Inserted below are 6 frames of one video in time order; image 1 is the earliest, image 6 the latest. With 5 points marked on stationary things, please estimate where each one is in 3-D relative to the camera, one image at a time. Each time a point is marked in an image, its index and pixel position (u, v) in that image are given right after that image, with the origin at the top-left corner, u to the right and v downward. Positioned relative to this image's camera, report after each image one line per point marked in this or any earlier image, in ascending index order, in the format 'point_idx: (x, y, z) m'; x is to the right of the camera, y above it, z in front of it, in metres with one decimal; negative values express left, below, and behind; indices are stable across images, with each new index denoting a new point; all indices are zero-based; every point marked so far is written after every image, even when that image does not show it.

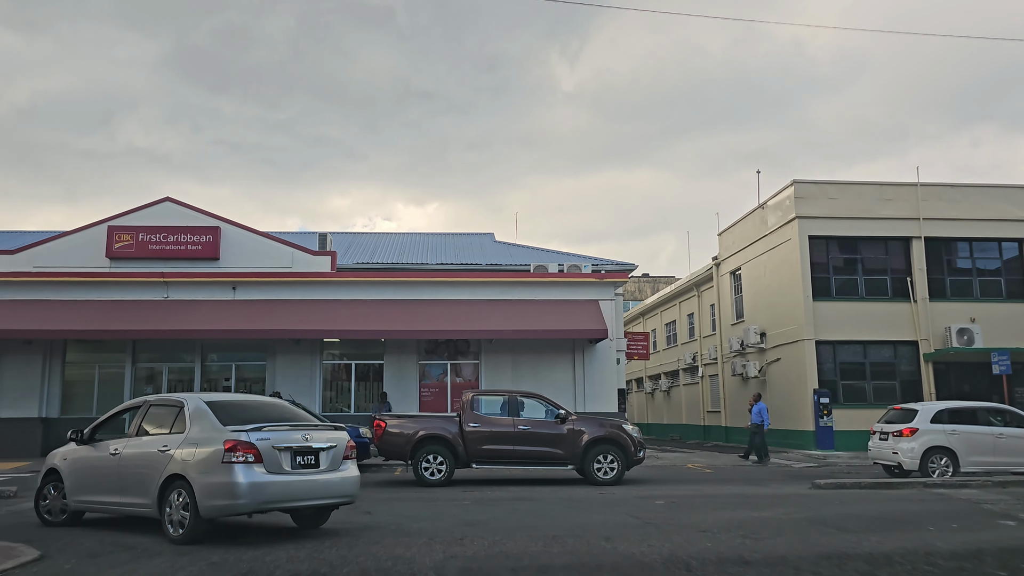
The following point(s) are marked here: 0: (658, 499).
0: (+1.9, -2.8, +11.3) m
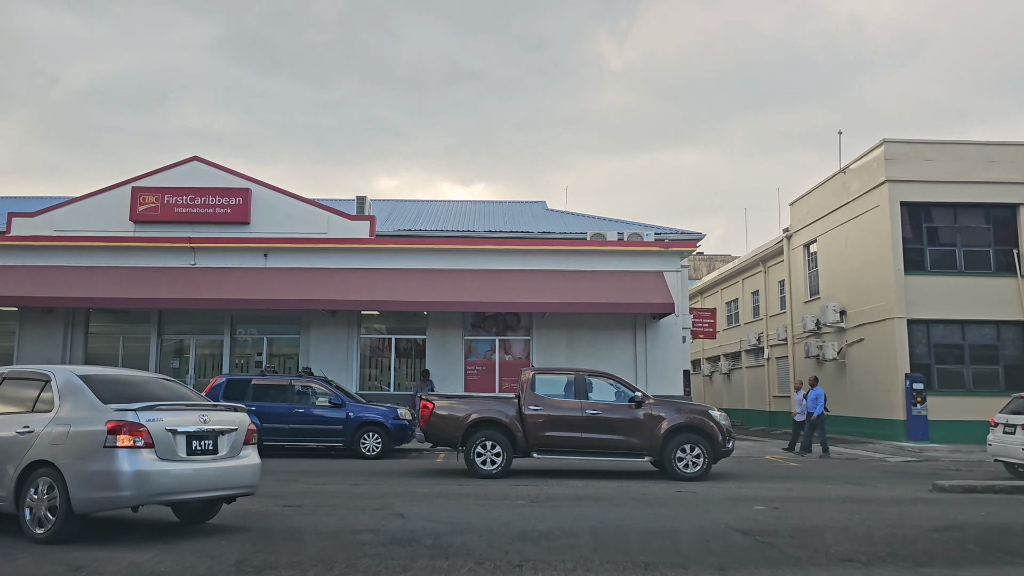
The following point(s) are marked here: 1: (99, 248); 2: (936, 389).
0: (+2.6, -2.4, +9.2) m
1: (-9.6, +0.9, +19.6) m
2: (+10.0, -2.4, +20.0) m
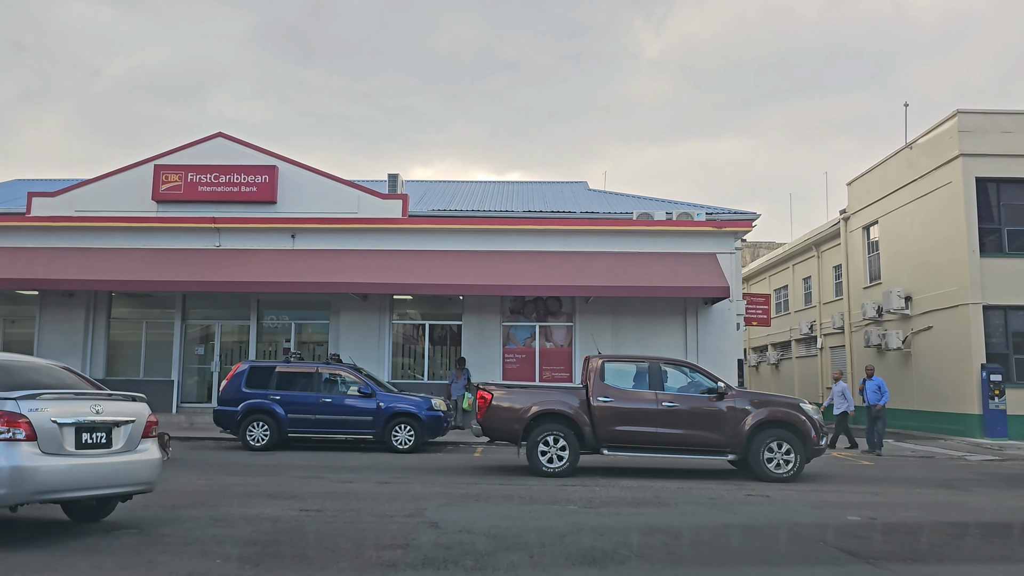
0: (+3.1, -2.1, +7.9) m
1: (-8.7, +1.3, +18.8) m
2: (+10.9, -2.0, +18.4) m
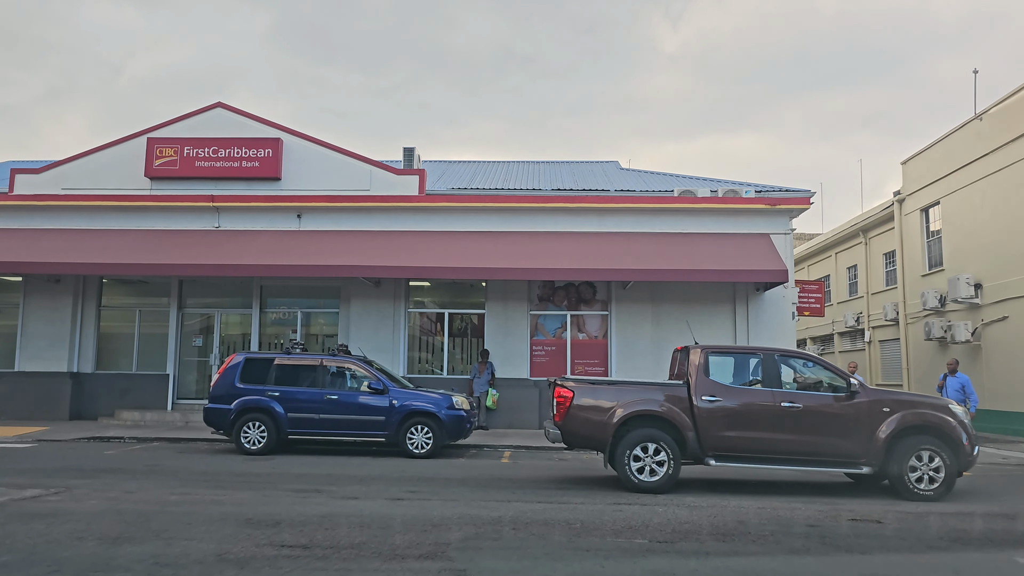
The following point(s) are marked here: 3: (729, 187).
0: (+3.5, -1.9, +6.1) m
1: (-8.1, +1.6, +17.1) m
2: (+11.5, -1.7, +16.3) m
3: (+4.6, +2.1, +17.9) m
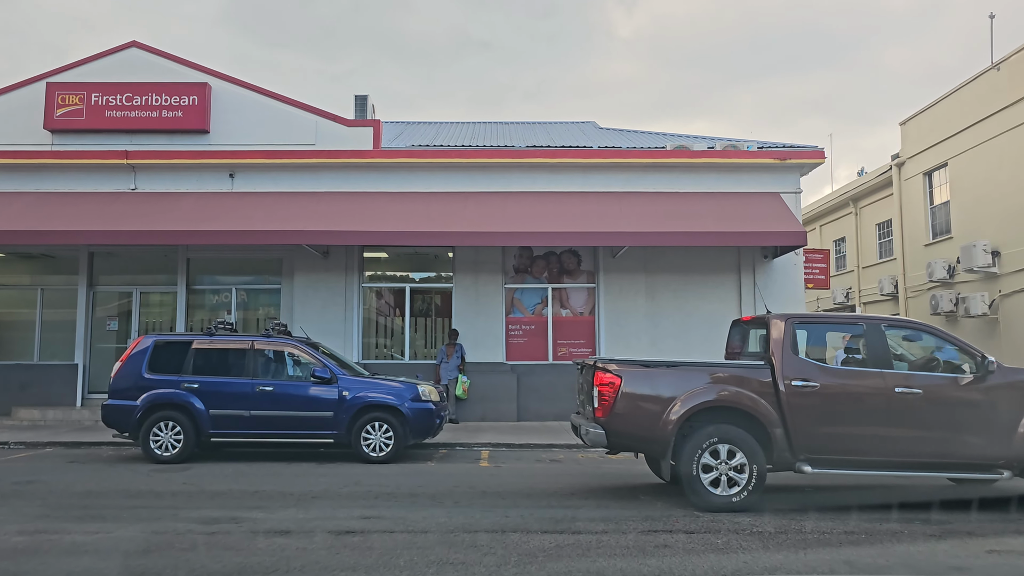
0: (+3.5, -1.5, +4.0) m
1: (-8.6, +2.1, +14.3) m
2: (+11.0, -1.1, +14.6) m
3: (+4.0, +2.7, +15.8) m
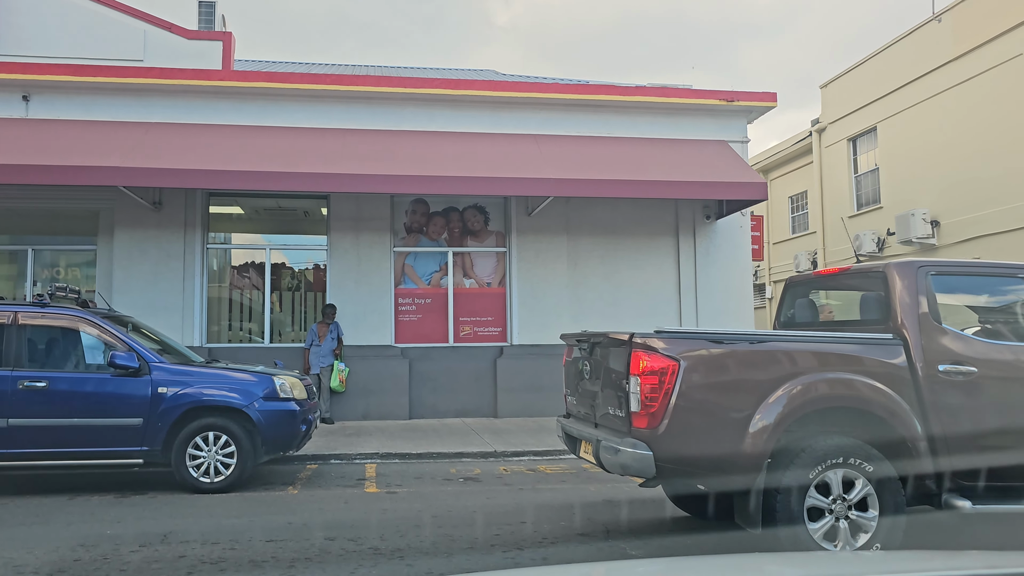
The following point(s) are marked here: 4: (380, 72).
0: (+3.5, -1.2, +1.7) m
1: (-10.0, +2.6, +10.2) m
2: (+9.4, -0.6, +13.3) m
3: (+2.3, +3.2, +13.4) m
4: (-2.6, +4.2, +16.3) m
